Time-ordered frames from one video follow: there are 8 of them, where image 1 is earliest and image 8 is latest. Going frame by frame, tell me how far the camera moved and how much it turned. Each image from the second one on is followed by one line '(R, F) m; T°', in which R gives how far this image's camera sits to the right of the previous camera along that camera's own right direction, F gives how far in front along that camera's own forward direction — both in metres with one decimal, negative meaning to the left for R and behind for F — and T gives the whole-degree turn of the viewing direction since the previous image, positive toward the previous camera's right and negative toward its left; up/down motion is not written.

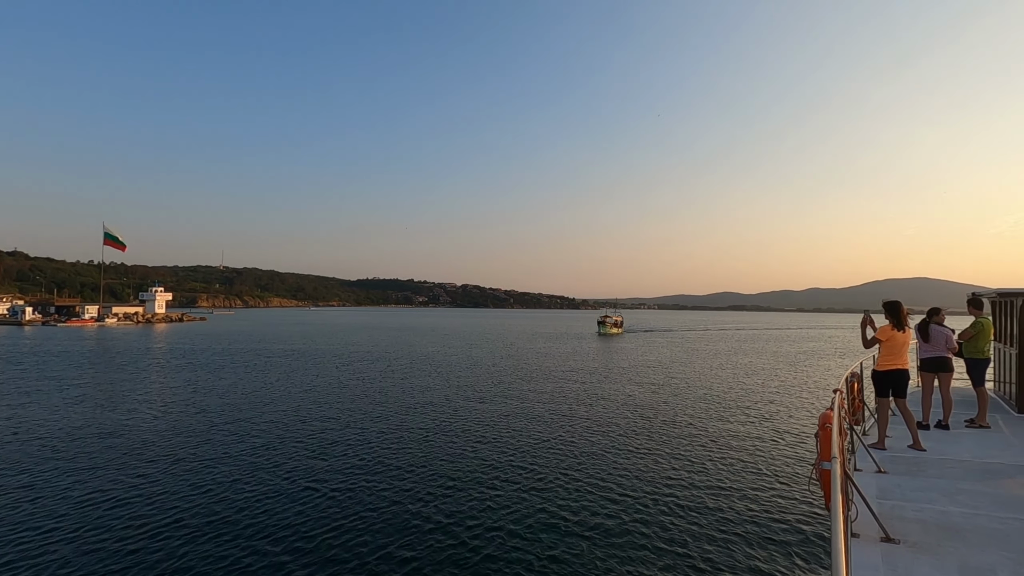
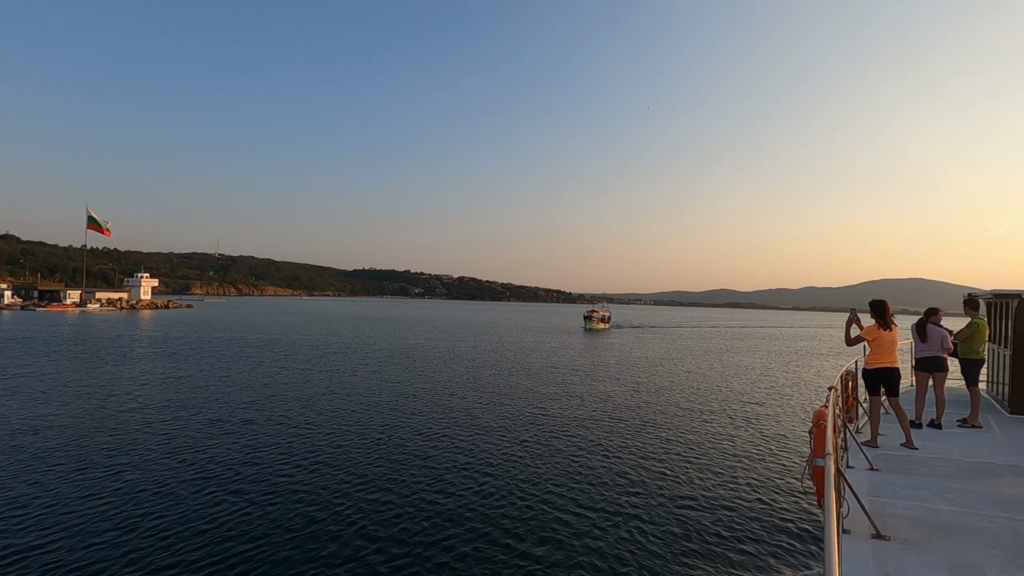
(+0.4, +1.3) m; 0°
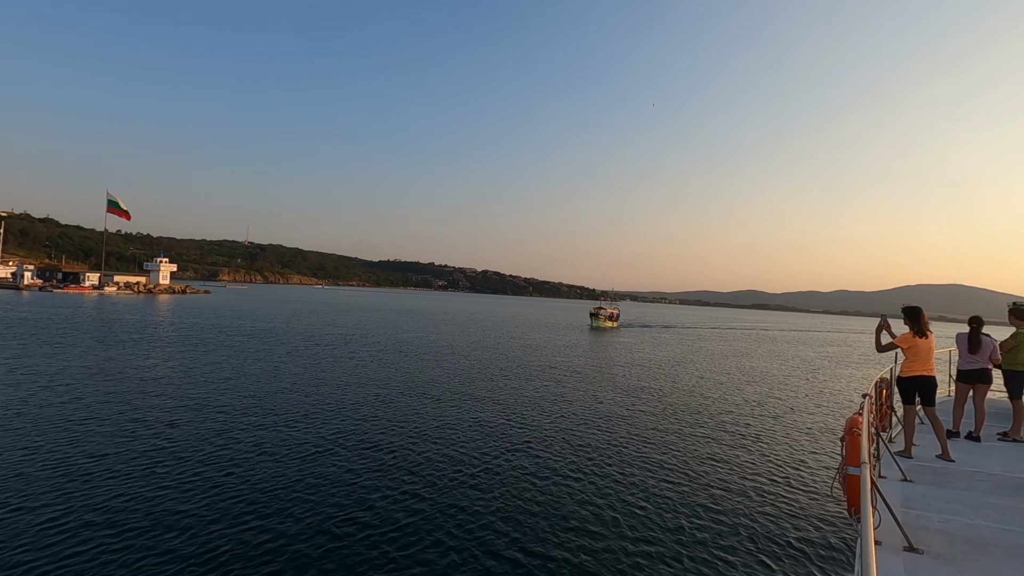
(-2.5, -0.9) m; -3°
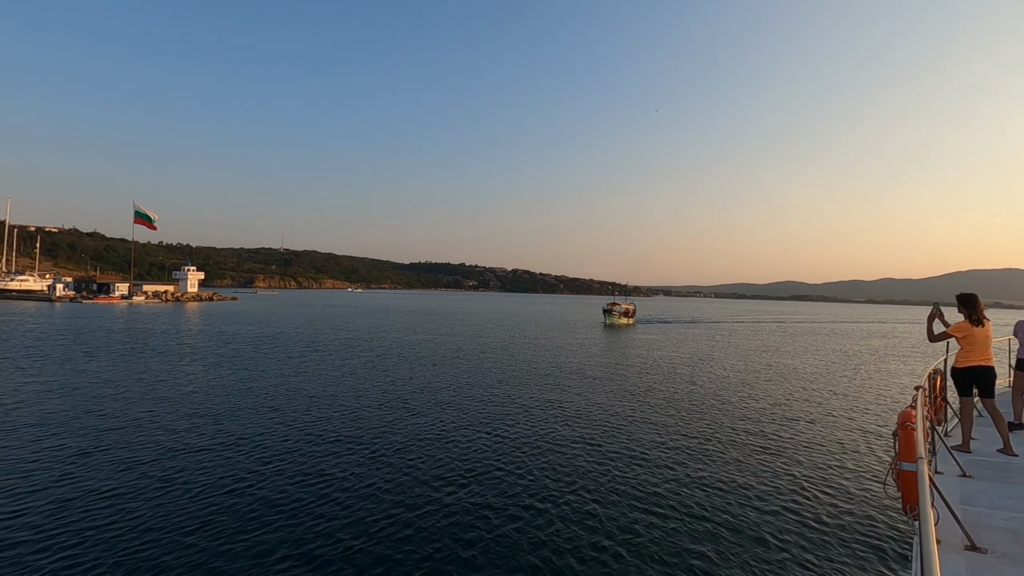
(-5.8, -6.1) m; -4°
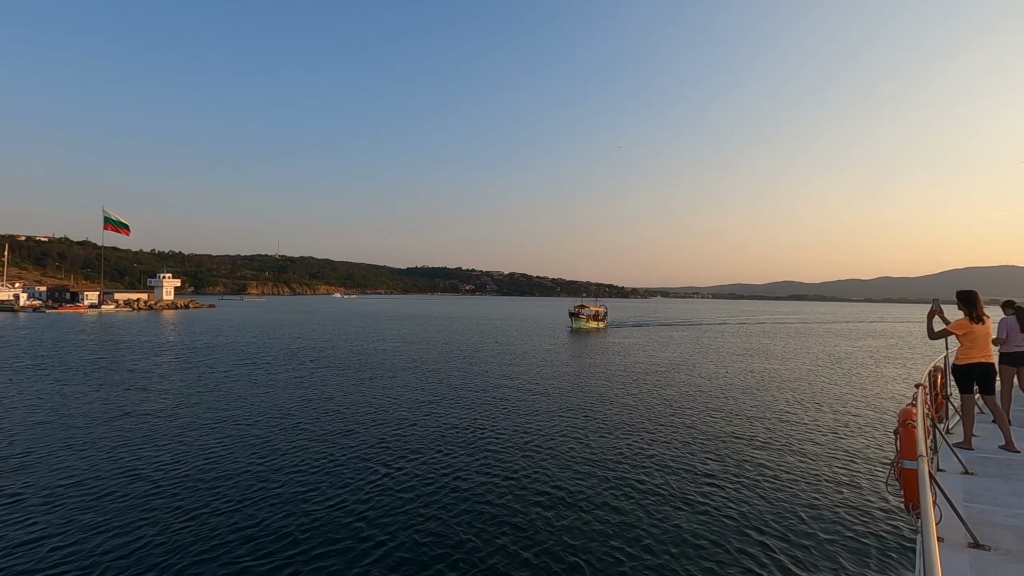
(+4.2, +4.5) m; 0°
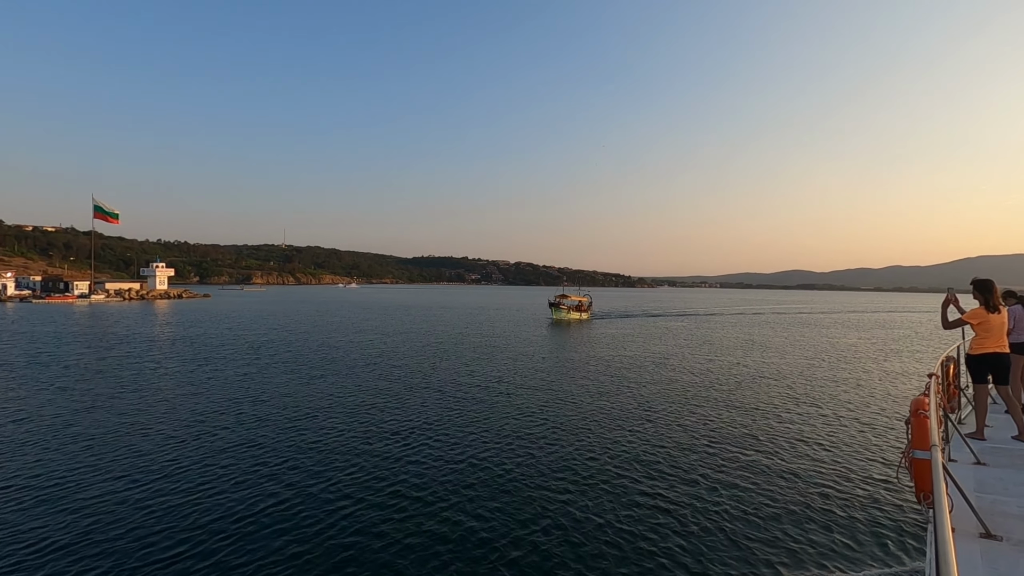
(+3.0, +3.5) m; -1°
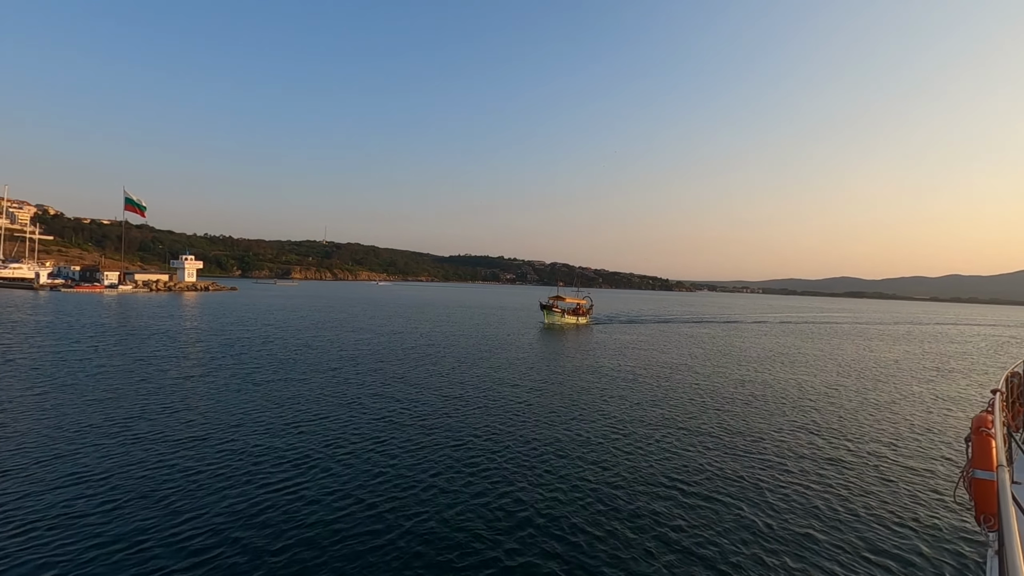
(+4.0, +5.3) m; -4°
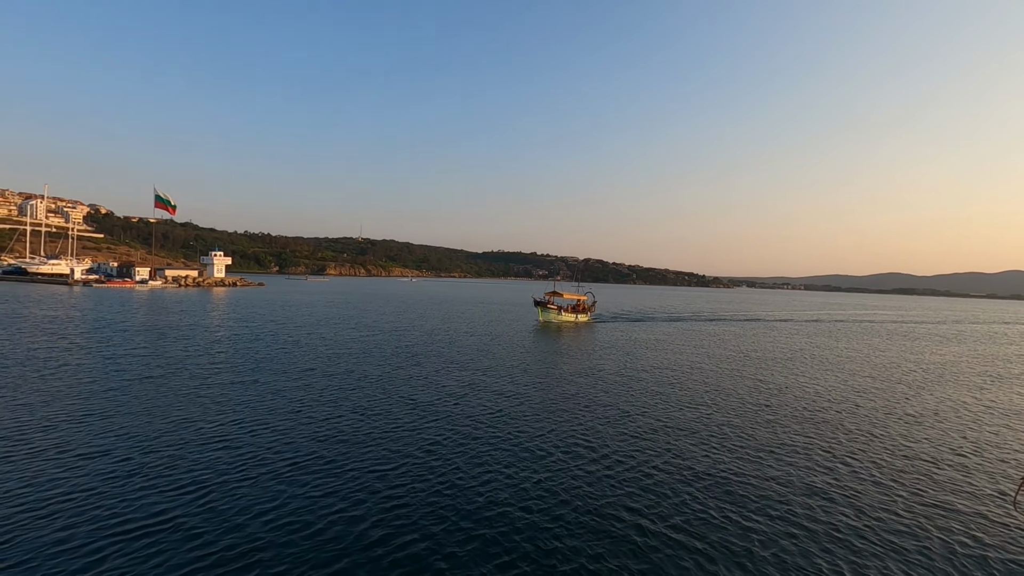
(+3.2, +3.9) m; -4°
